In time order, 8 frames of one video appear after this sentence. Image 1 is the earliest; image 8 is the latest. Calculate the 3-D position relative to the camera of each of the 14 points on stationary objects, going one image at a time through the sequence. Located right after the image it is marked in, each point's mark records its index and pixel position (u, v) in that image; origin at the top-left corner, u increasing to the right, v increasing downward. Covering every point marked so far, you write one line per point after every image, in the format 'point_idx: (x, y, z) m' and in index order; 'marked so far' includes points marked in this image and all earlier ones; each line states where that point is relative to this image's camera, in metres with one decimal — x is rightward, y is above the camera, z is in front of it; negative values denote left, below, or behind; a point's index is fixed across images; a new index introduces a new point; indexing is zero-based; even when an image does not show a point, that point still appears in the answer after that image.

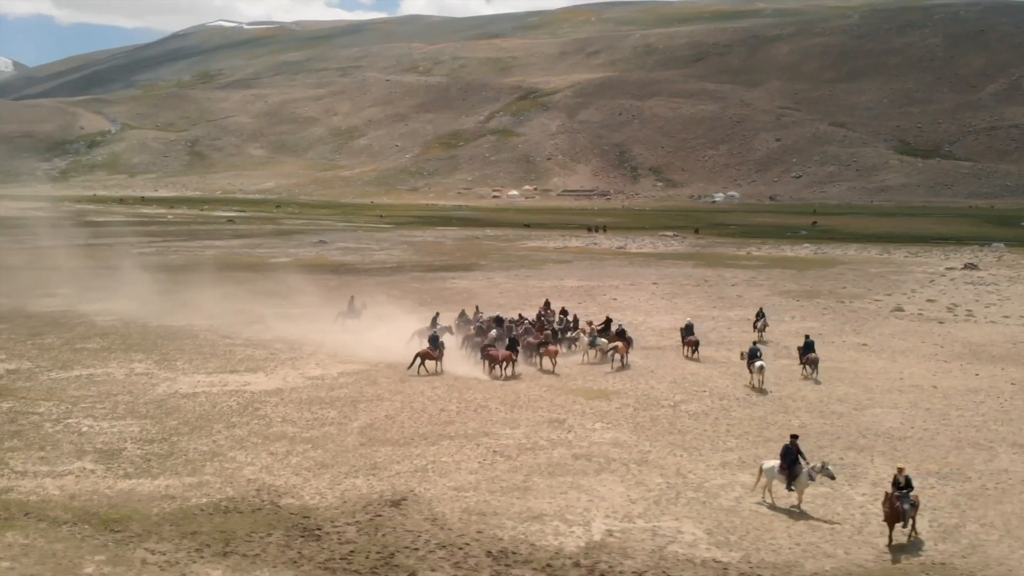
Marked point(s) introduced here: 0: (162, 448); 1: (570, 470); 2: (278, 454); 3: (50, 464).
0: (-7.2, -3.2, +19.2) m
1: (+1.0, -3.4, +17.8) m
2: (-4.8, -3.3, +18.7) m
3: (-8.9, -3.3, +18.1) m
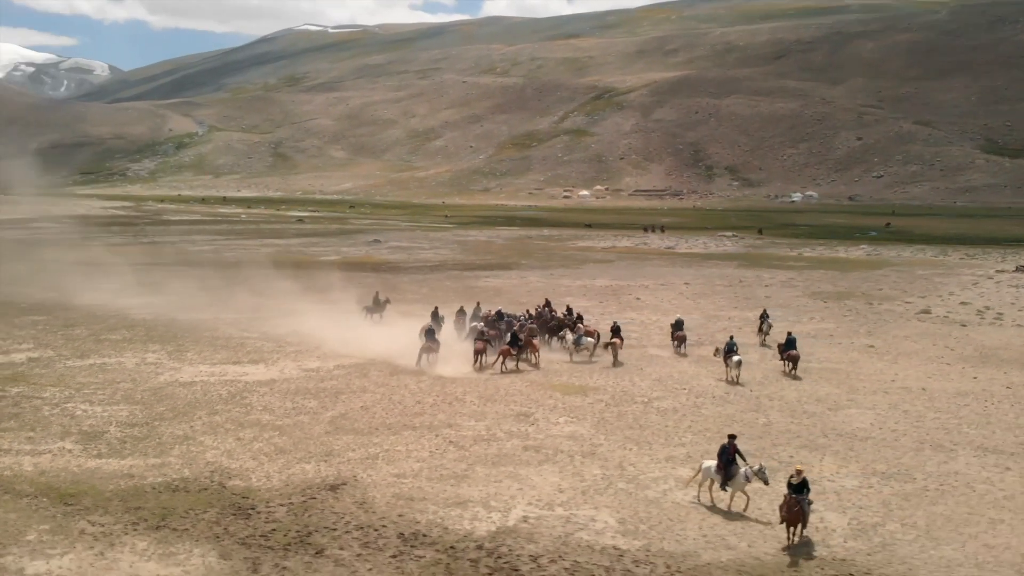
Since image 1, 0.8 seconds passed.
0: (-8.1, -3.1, +20.4) m
1: (0.0, -3.3, +18.4) m
2: (-5.7, -3.2, +19.8) m
3: (-9.9, -3.2, +19.5) m
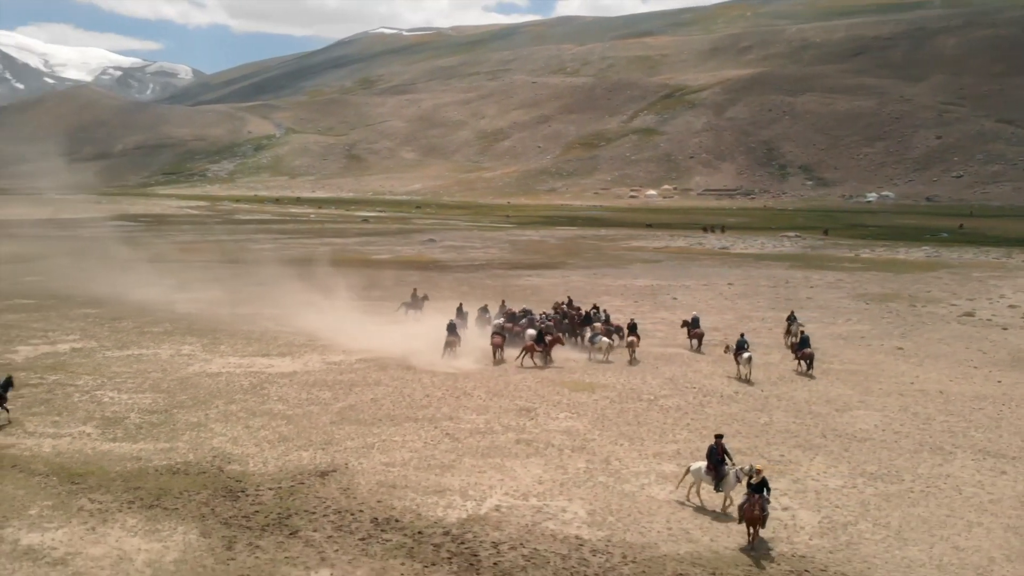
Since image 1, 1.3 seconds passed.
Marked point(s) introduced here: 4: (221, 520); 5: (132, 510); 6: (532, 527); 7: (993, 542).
0: (-8.1, -2.9, +21.5) m
1: (-0.2, -3.3, +18.8) m
2: (-5.8, -3.0, +20.7) m
3: (-10.0, -3.0, +20.7) m
4: (-4.7, -3.7, +15.2) m
5: (-6.3, -3.7, +15.6) m
6: (+0.3, -3.8, +14.9) m
7: (+7.5, -4.0, +14.6) m
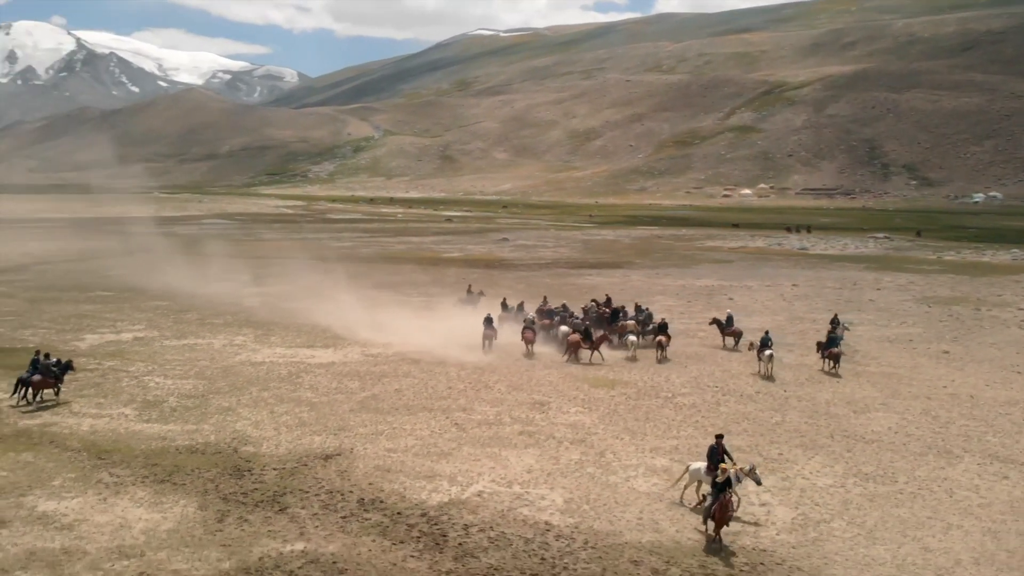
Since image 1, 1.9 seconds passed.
0: (-7.8, -2.8, +23.0) m
1: (-0.2, -3.2, +19.5) m
2: (-5.6, -2.9, +21.9) m
3: (-9.7, -2.8, +22.3) m
4: (-5.0, -3.6, +16.3) m
5: (-6.6, -3.5, +16.8) m
6: (-0.1, -3.7, +15.5) m
7: (+7.0, -4.0, +14.5) m
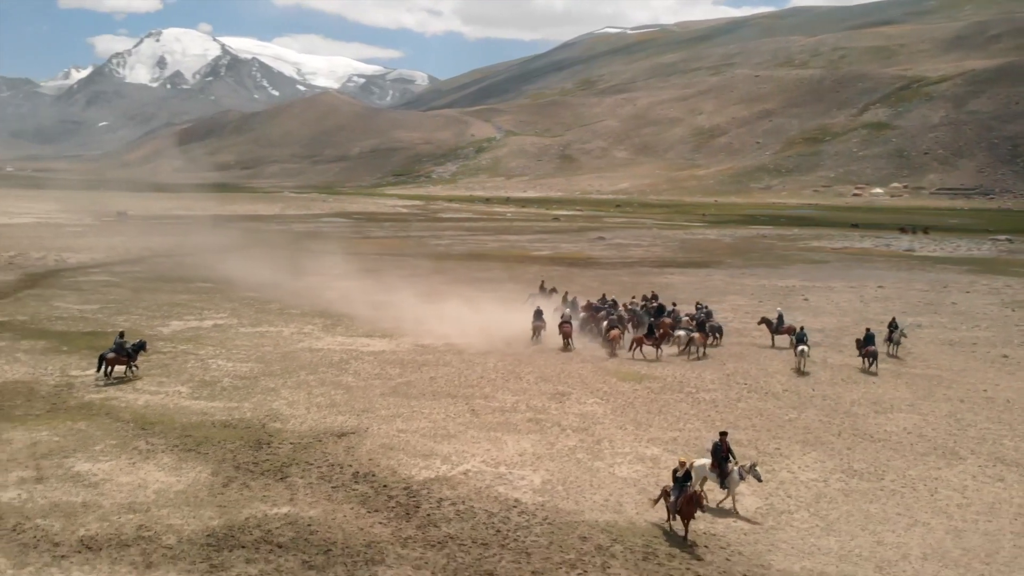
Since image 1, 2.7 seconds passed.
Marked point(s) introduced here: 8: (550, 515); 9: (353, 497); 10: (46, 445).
0: (-7.1, -2.5, +25.0) m
1: (-0.1, -3.0, +20.5) m
2: (-5.1, -2.7, +23.6) m
3: (-9.1, -2.5, +24.6) m
4: (-5.3, -3.4, +18.0) m
5: (-6.7, -3.2, +18.7) m
6: (-0.5, -3.6, +16.6) m
7: (+6.4, -3.9, +14.6) m
8: (+0.6, -3.7, +15.4) m
9: (-2.7, -3.6, +16.2) m
10: (-9.2, -3.1, +18.7) m
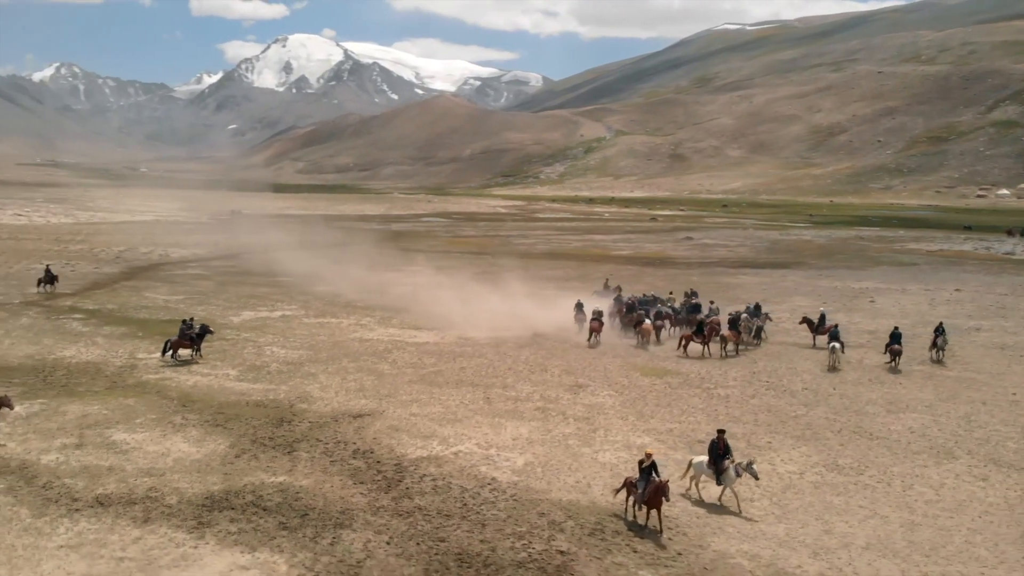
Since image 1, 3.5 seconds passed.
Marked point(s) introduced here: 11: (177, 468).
0: (-6.4, -2.3, +26.9) m
1: (+0.1, -2.9, +21.6) m
2: (-4.5, -2.5, +25.3) m
3: (-8.4, -2.3, +26.8) m
4: (-5.4, -3.2, +19.7) m
5: (-6.8, -3.0, +20.7) m
6: (-0.8, -3.4, +17.8) m
7: (+5.8, -3.9, +15.0) m
8: (+0.1, -3.6, +16.5) m
9: (-3.1, -3.4, +17.6) m
10: (-9.3, -2.9, +20.9) m
11: (-6.3, -3.4, +17.7) m
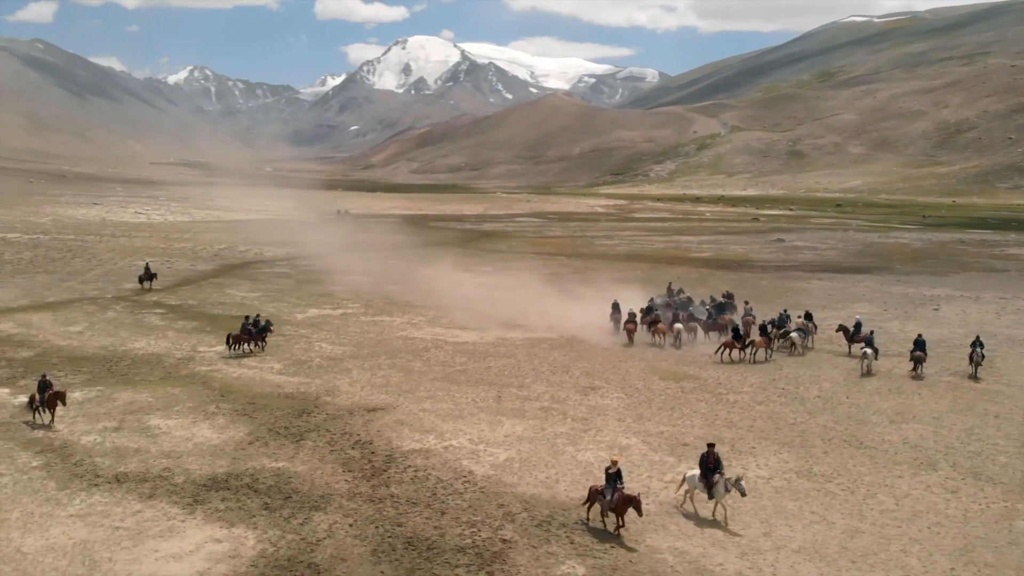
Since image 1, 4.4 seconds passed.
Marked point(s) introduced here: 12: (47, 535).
0: (-5.6, -2.3, +28.8) m
1: (+0.2, -3.0, +22.8) m
2: (-4.0, -2.5, +27.0) m
3: (-7.6, -2.3, +29.0) m
4: (-5.5, -3.2, +21.6) m
5: (-6.8, -3.1, +22.7) m
6: (-1.2, -3.5, +19.1) m
7: (+5.0, -4.1, +15.5) m
8: (-0.4, -3.7, +17.7) m
9: (-3.5, -3.5, +19.2) m
10: (-9.2, -2.9, +23.3) m
11: (-6.6, -3.4, +19.7) m
12: (-7.5, -4.0, +15.2) m
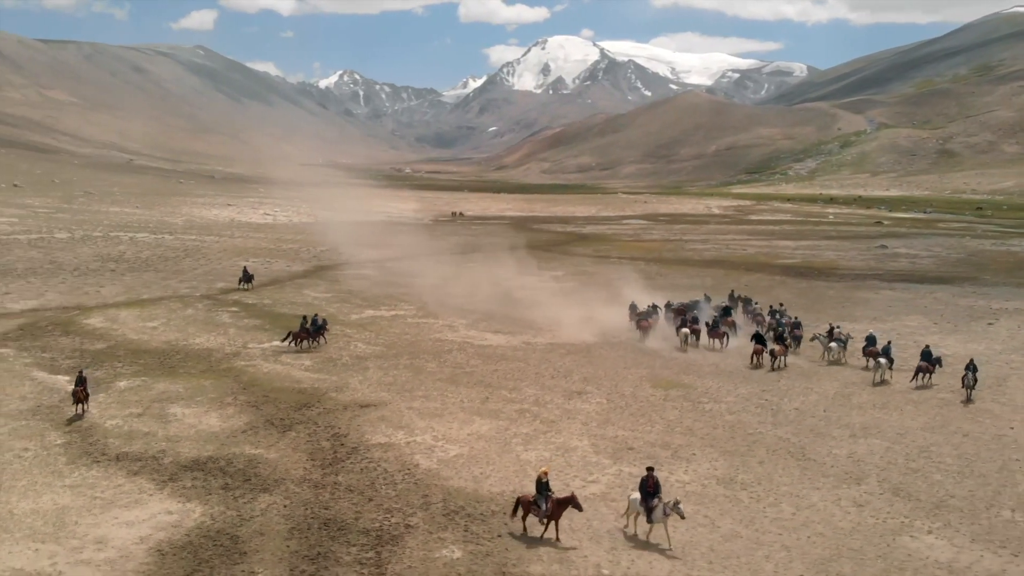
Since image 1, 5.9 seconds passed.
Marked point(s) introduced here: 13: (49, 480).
0: (-5.2, -2.5, +31.5) m
1: (-0.5, -3.3, +24.7) m
2: (-3.9, -2.7, +29.5) m
3: (-7.2, -2.4, +31.9) m
4: (-6.3, -3.4, +24.3) m
5: (-7.3, -3.2, +25.6) m
6: (-2.4, -3.8, +21.2) m
7: (+3.2, -4.5, +16.7) m
8: (-1.8, -4.0, +19.7) m
9: (-4.6, -3.7, +21.7) m
10: (-9.6, -3.0, +26.5) m
11: (-7.7, -3.6, +22.6) m
12: (-9.2, -4.1, +18.3) m
13: (-9.5, -3.9, +19.4) m
